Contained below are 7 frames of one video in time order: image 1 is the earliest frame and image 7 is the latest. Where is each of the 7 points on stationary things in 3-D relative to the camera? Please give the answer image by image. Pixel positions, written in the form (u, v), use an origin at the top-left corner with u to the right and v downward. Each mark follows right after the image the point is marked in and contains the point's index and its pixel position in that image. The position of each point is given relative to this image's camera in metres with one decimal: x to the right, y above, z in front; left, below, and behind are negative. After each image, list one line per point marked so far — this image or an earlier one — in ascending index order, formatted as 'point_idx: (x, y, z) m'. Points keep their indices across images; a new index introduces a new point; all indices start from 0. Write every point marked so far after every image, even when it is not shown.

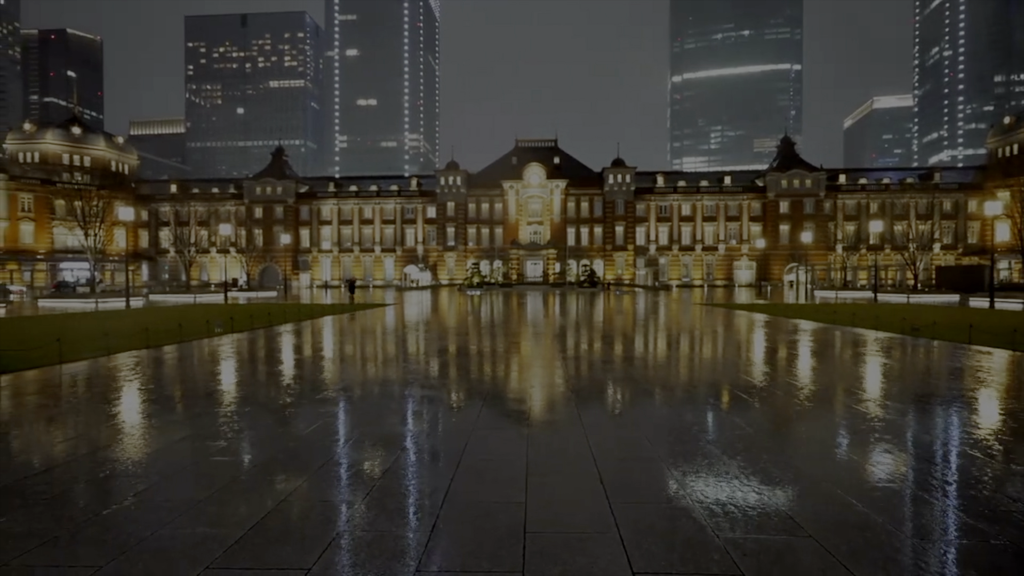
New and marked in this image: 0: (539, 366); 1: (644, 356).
0: (+0.7, -1.6, +14.0) m
1: (+3.3, -1.6, +15.6) m
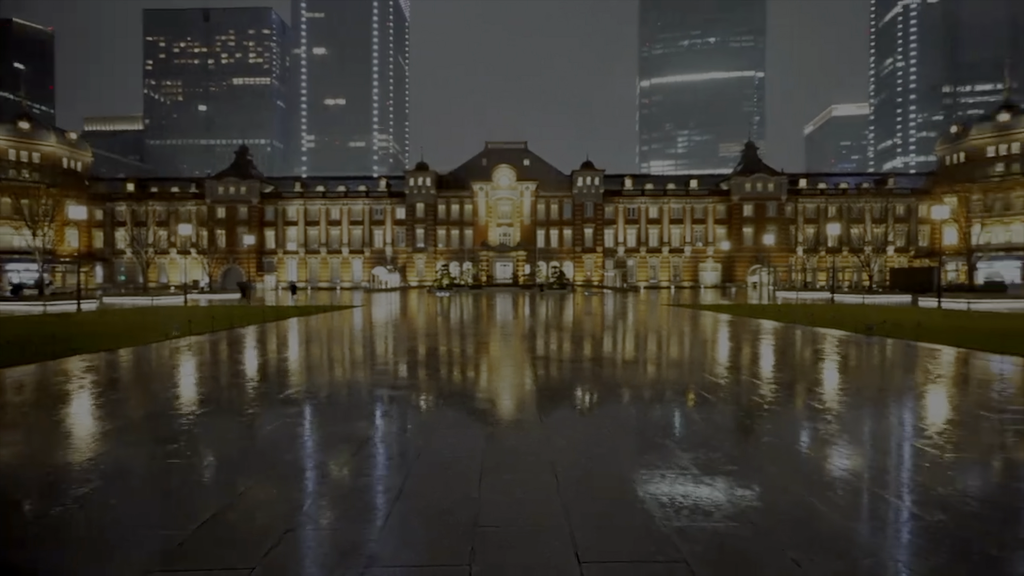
0: (-0.1, -1.6, +14.0) m
1: (+2.5, -1.6, +15.8) m
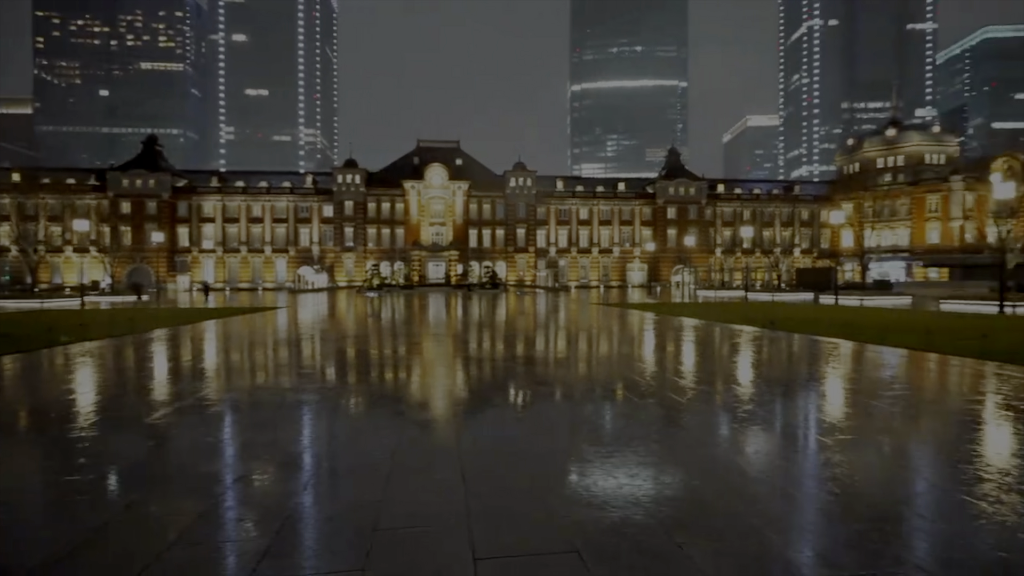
0: (-1.4, -1.6, +13.3) m
1: (+0.9, -1.6, +15.2) m
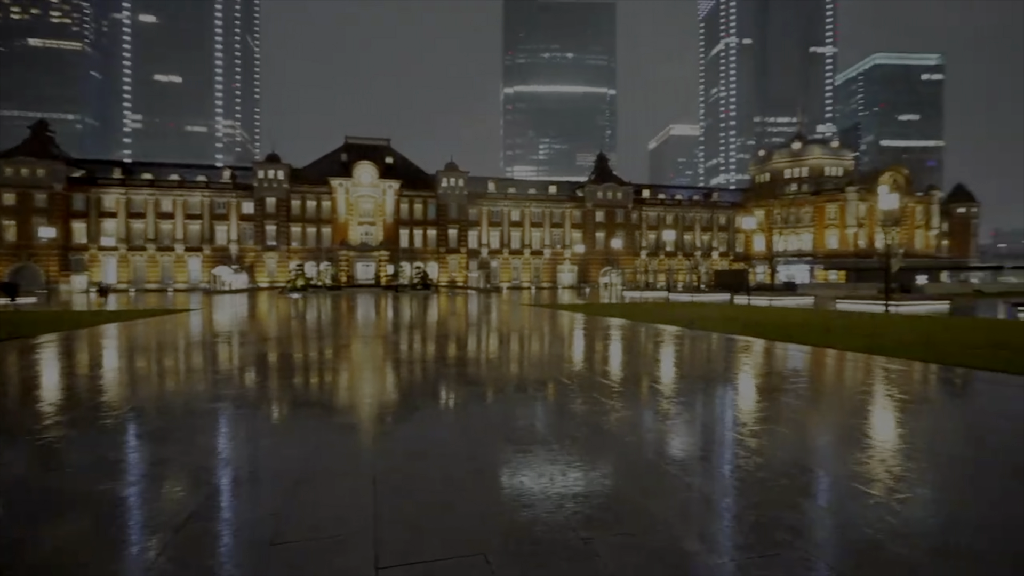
0: (-2.8, -1.7, +12.4) m
1: (-0.7, -1.7, +14.6) m
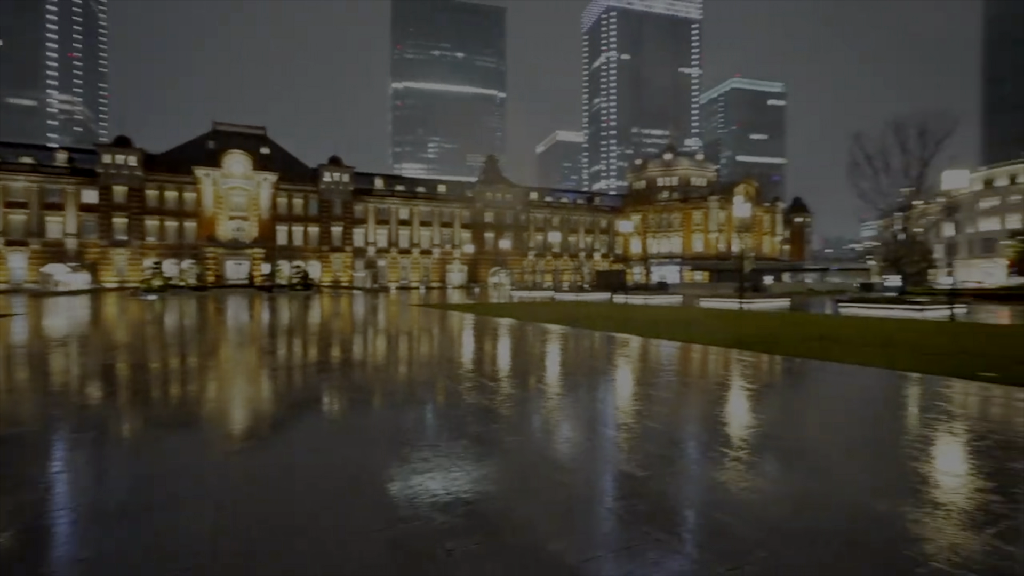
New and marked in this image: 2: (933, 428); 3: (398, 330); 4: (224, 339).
0: (-4.8, -1.7, +10.3) m
1: (-3.1, -1.7, +12.9) m
2: (+4.8, -1.7, +7.1) m
3: (-3.6, -1.5, +19.8) m
4: (-8.3, -1.6, +17.5) m
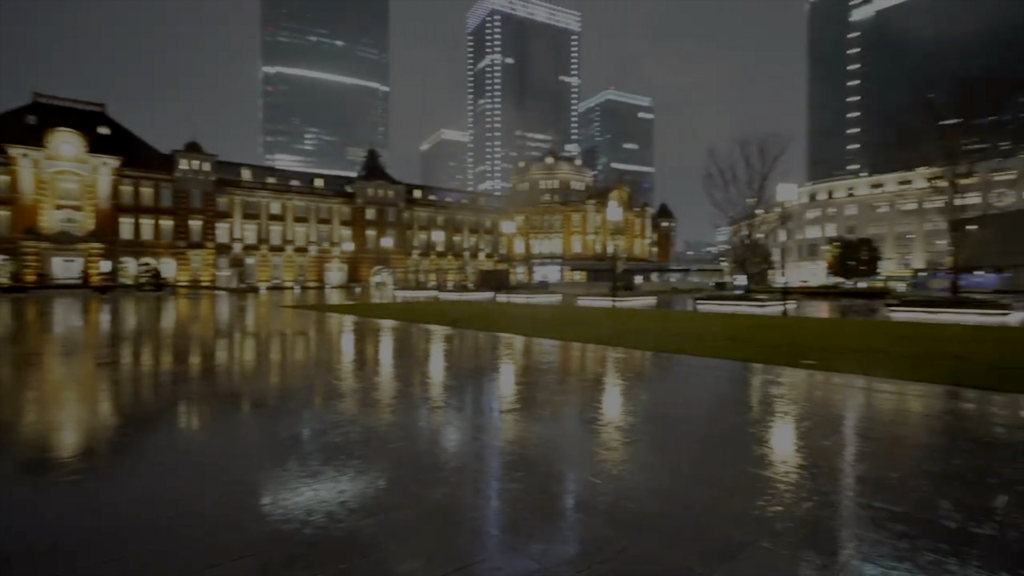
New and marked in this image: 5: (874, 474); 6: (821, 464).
0: (-6.9, -1.7, +9.6) m
1: (-5.7, -1.7, +12.4) m
2: (+3.2, -1.6, +8.2) m
3: (-7.4, -1.5, +19.1) m
4: (-11.6, -1.5, +16.0) m
5: (+3.2, -1.7, +5.5) m
6: (+2.9, -1.7, +5.8) m
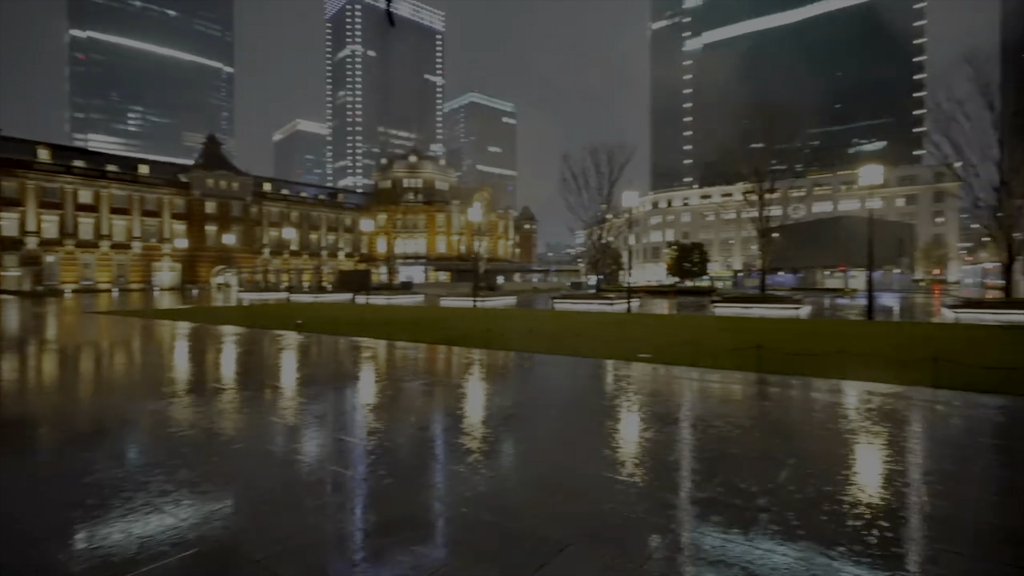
0: (-8.9, -1.6, +8.1) m
1: (-8.3, -1.7, +11.1) m
2: (+1.3, -1.6, +8.9) m
3: (-11.5, -1.5, +17.3) m
4: (-14.9, -1.5, +13.4) m
5: (+1.8, -1.6, +6.3) m
6: (+1.4, -1.7, +6.5) m
